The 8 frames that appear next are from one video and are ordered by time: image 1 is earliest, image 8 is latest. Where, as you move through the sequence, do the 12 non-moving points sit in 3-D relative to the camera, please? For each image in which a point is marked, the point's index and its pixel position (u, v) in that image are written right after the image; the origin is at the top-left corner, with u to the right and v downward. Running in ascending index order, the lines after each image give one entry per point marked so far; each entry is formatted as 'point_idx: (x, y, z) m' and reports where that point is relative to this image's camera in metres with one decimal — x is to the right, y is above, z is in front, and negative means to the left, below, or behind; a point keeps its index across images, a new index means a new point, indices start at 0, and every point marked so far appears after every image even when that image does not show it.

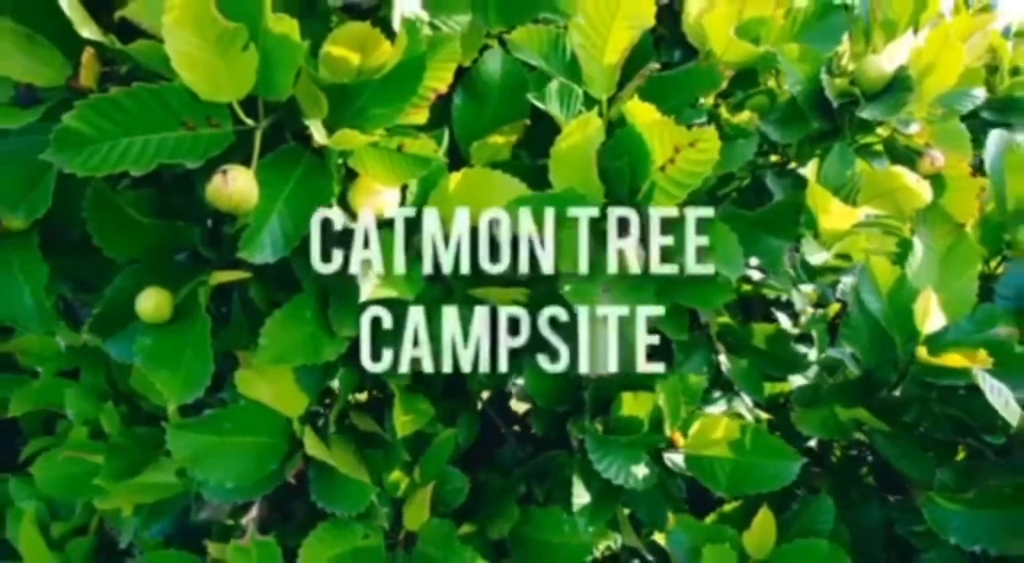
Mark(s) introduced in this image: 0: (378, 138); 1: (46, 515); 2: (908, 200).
0: (-0.1, +0.1, +0.6) m
1: (-0.5, -0.3, +0.7) m
2: (+0.4, +0.1, +0.7) m
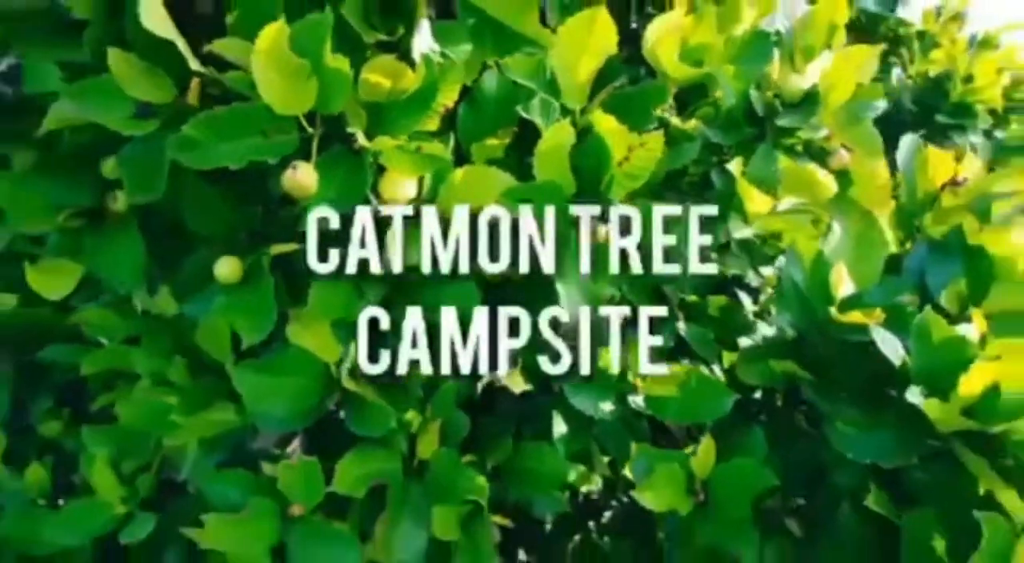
0: (-0.1, +0.2, +0.8) m
1: (-0.5, -0.2, +0.9) m
2: (+0.4, +0.1, +0.8) m
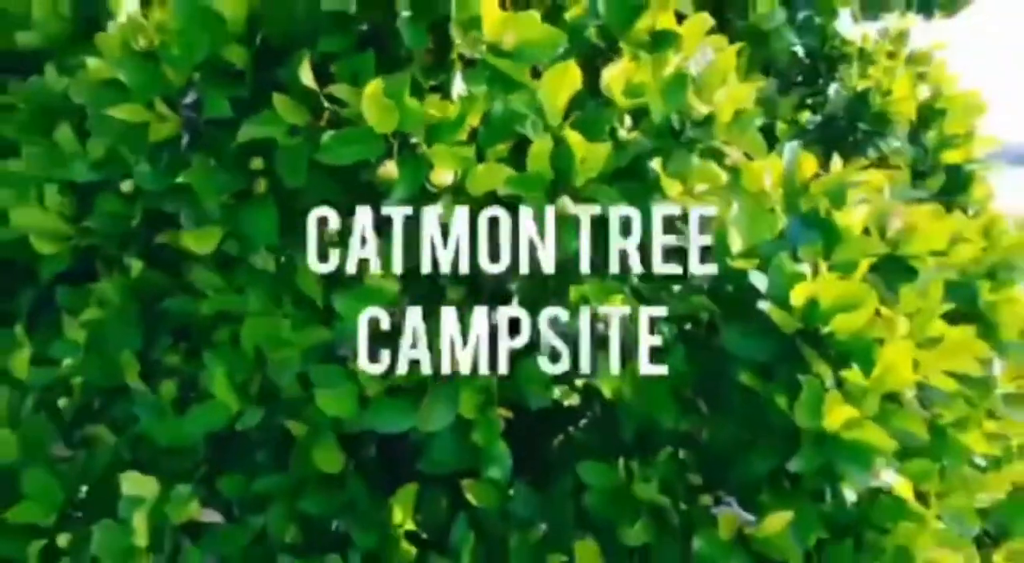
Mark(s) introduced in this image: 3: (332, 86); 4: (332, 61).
0: (-0.1, +0.2, +1.2) m
1: (-0.5, -0.2, +1.3) m
2: (+0.4, +0.2, +1.2) m
3: (-0.3, +0.3, +1.2) m
4: (-0.3, +0.4, +1.2) m
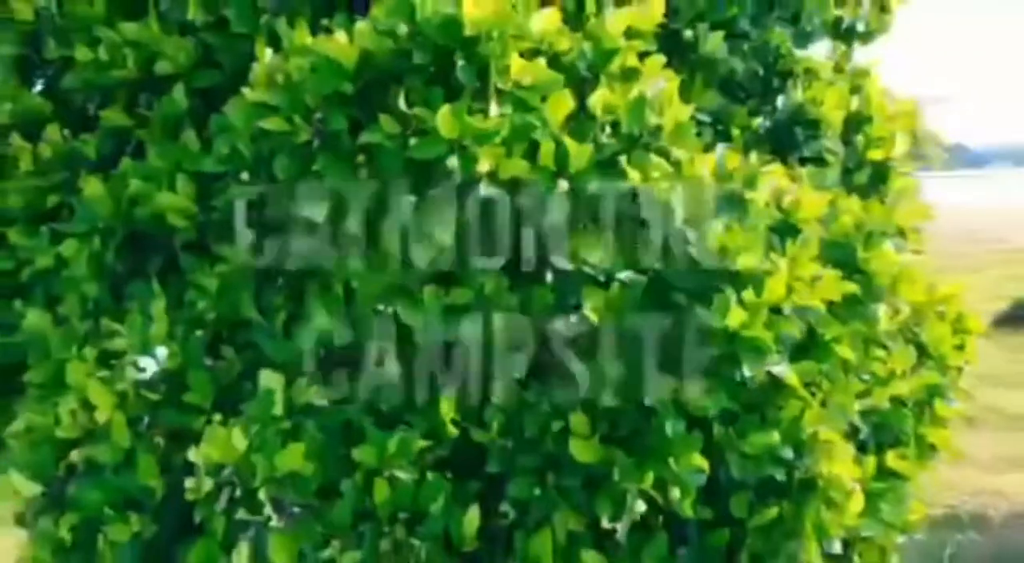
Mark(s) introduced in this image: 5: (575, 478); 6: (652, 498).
0: (-0.1, +0.3, +1.8) m
1: (-0.5, -0.1, +1.9) m
2: (+0.4, +0.3, +1.8) m
3: (-0.3, +0.5, +1.8) m
4: (-0.3, +0.5, +1.8) m
5: (+0.2, -0.5, +1.9) m
6: (+0.4, -0.6, +1.9) m
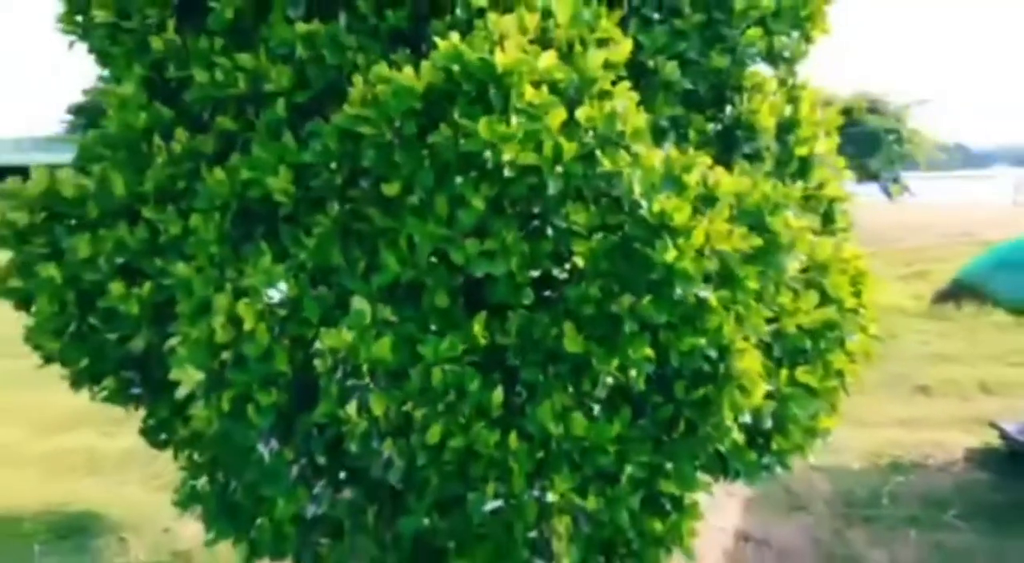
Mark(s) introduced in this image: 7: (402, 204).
0: (0.0, +0.5, +2.7) m
1: (-0.4, +0.1, +2.8) m
2: (+0.5, +0.5, +2.7) m
3: (-0.2, +0.6, +2.7) m
4: (-0.2, +0.7, +2.7) m
5: (+0.2, -0.3, +2.8) m
6: (+0.4, -0.4, +2.8) m
7: (-0.4, +0.3, +2.9) m
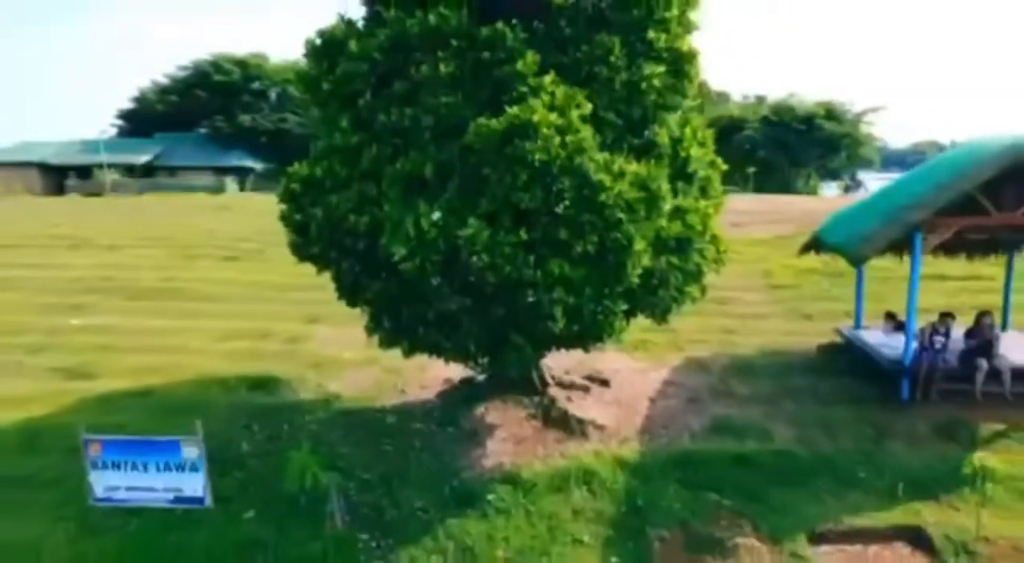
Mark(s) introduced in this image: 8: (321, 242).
0: (+0.2, +1.2, +6.4) m
1: (-0.2, +0.8, +6.6) m
2: (+0.7, +1.1, +6.5) m
3: (0.0, +1.3, +6.5) m
4: (0.0, +1.3, +6.5) m
5: (+0.5, +0.3, +6.5) m
6: (+0.7, +0.3, +6.5) m
7: (-0.2, +0.9, +6.6) m
8: (-2.0, +0.4, +7.3) m
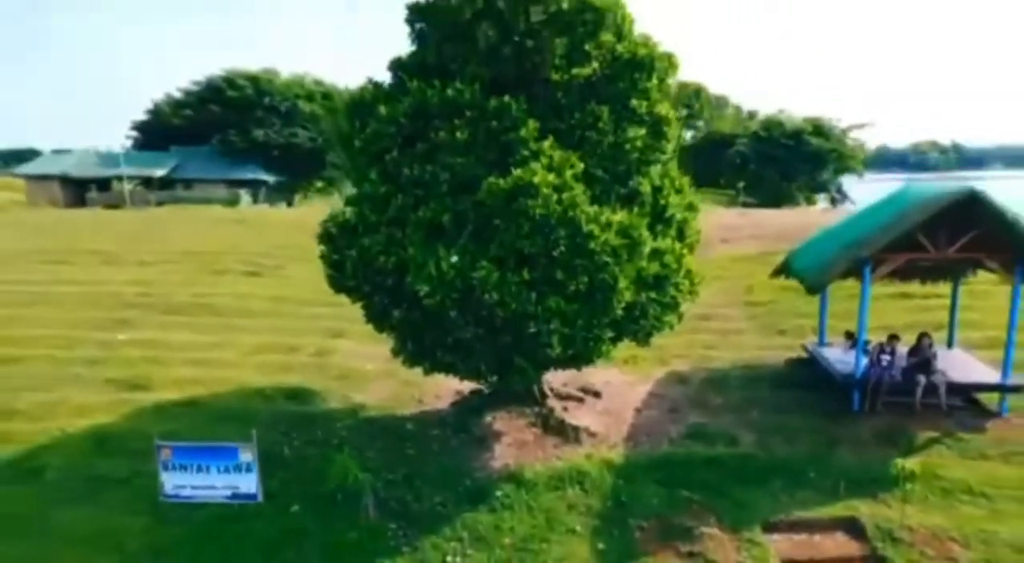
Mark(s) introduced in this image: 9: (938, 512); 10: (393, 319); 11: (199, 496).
0: (+0.3, +0.8, +7.7) m
1: (-0.1, +0.4, +7.9) m
2: (+0.8, +0.8, +7.8) m
3: (+0.1, +0.9, +7.8) m
4: (+0.1, +1.0, +7.8) m
5: (+0.5, 0.0, +7.9) m
6: (+0.7, -0.1, +7.8) m
7: (-0.2, +0.6, +7.9) m
8: (-1.9, 0.0, +8.6) m
9: (+4.9, -2.6, +8.0) m
10: (-1.4, -0.5, +8.6) m
11: (-3.8, -2.6, +8.5) m
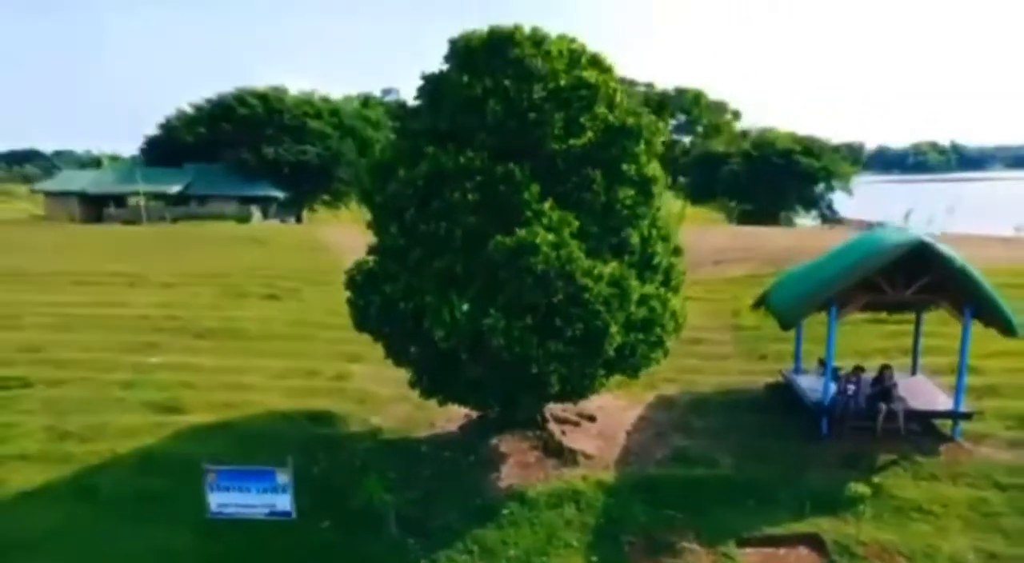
0: (+0.3, +0.2, +8.8) m
1: (-0.1, -0.2, +9.0) m
2: (+0.8, +0.2, +8.9) m
3: (+0.1, +0.4, +8.9) m
4: (+0.1, +0.4, +8.9) m
5: (+0.6, -0.6, +9.0) m
6: (+0.8, -0.7, +9.0) m
7: (-0.1, 0.0, +9.0) m
8: (-1.9, -0.5, +9.7) m
9: (+4.9, -3.2, +9.1) m
10: (-1.4, -1.0, +9.7) m
11: (-3.7, -3.2, +9.6) m
